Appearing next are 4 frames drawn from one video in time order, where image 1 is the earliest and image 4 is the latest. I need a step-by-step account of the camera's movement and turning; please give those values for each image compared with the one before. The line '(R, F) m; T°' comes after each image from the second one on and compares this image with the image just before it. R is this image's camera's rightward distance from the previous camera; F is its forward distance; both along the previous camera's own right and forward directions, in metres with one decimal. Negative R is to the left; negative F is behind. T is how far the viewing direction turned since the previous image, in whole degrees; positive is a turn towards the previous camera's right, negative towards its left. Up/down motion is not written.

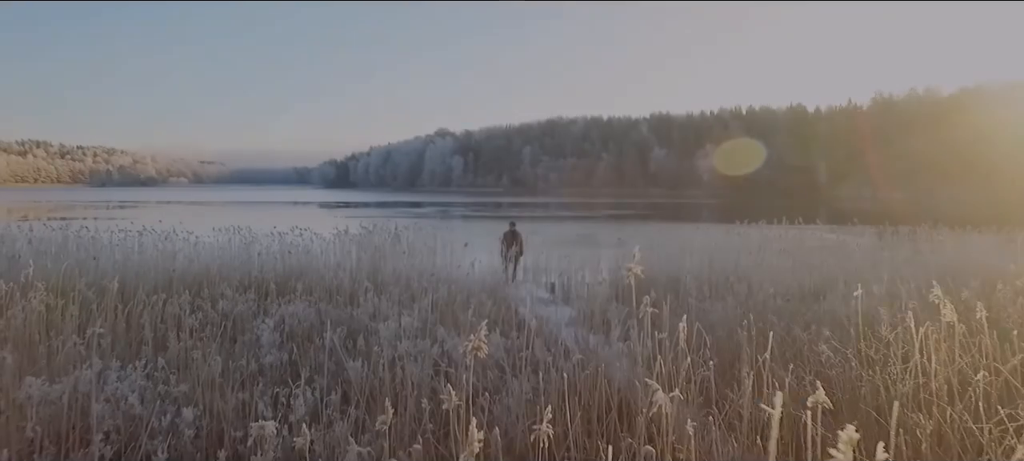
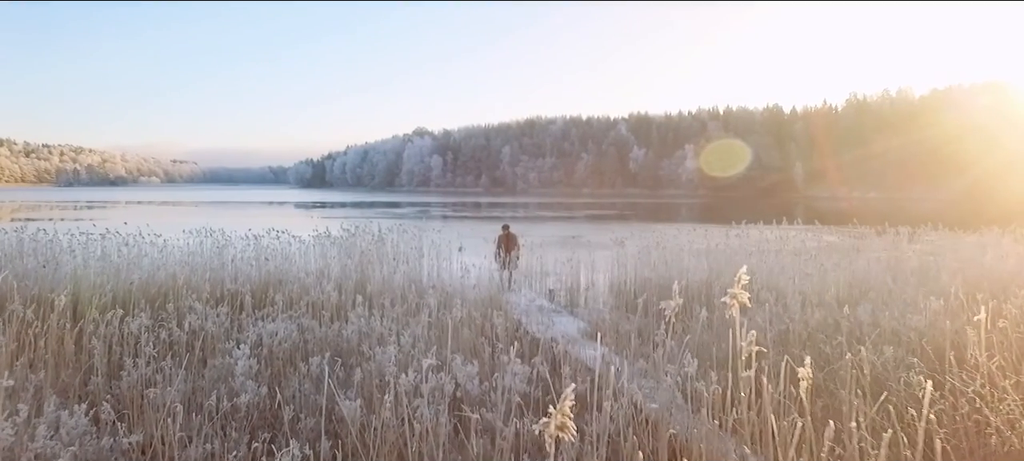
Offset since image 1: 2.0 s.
(-0.3, +0.7) m; +2°
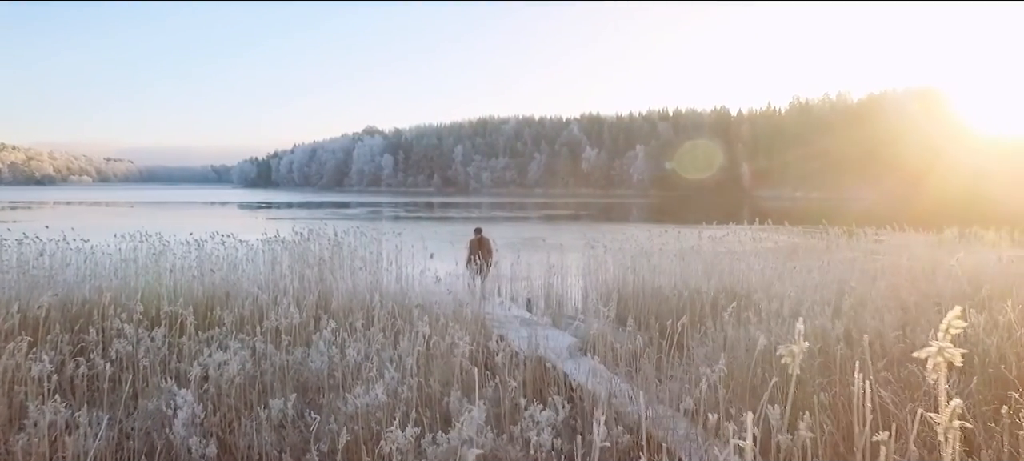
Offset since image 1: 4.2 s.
(-0.3, +0.8) m; +4°
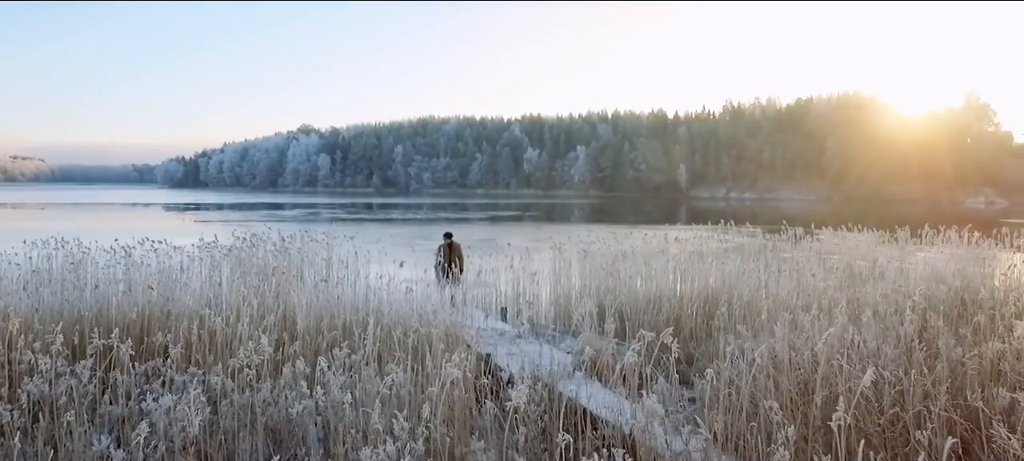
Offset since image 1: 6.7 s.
(-0.5, +0.8) m; +5°
